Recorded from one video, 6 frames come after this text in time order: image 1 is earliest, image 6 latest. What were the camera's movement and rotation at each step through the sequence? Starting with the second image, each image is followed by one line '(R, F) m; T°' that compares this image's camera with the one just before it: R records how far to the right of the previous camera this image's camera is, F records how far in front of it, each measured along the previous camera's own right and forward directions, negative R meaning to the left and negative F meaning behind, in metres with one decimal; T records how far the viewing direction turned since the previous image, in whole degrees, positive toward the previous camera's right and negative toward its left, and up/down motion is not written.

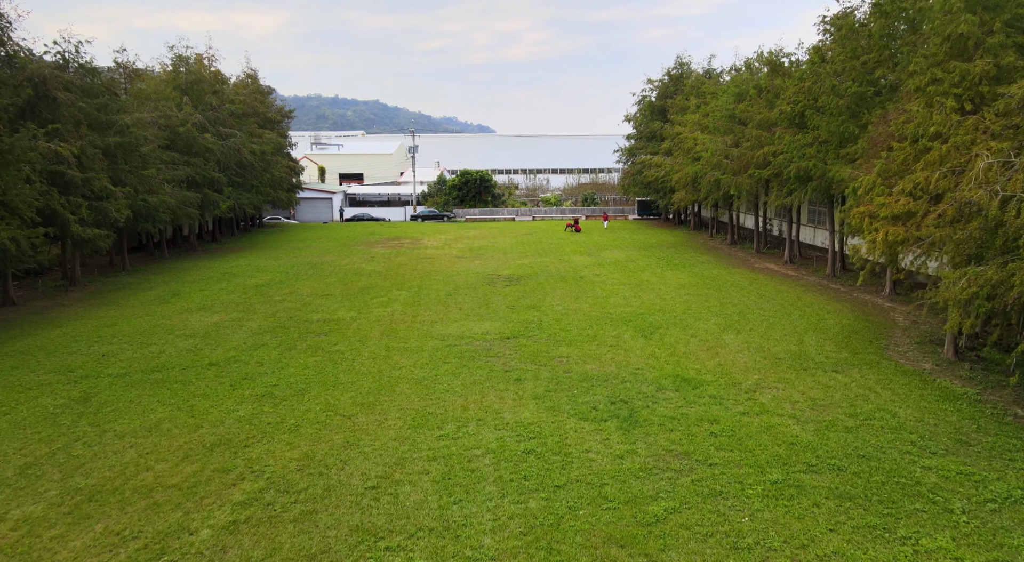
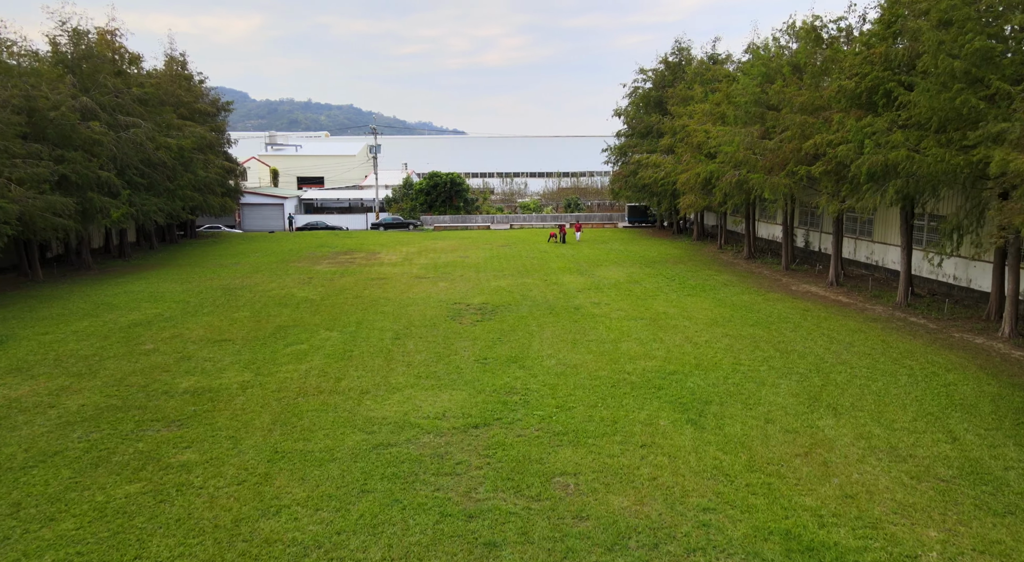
(+0.1, +5.1) m; +2°
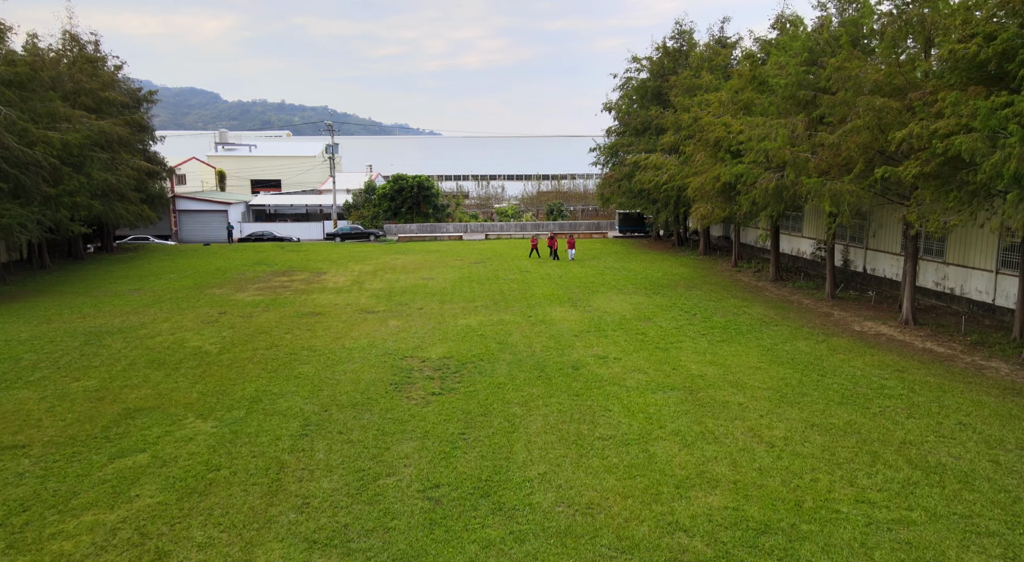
(+0.1, +4.8) m; +2°
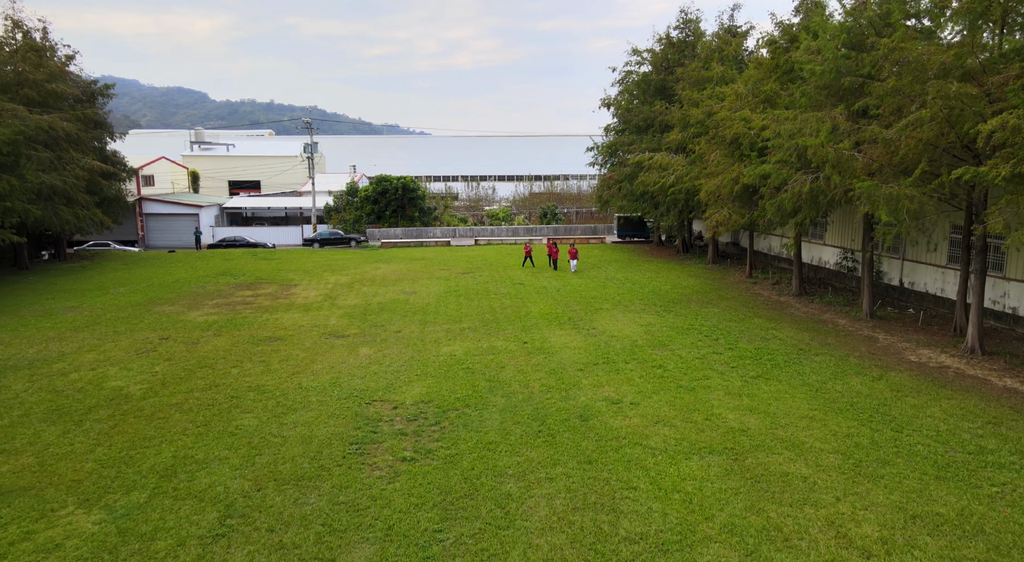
(0.0, +2.3) m; +1°
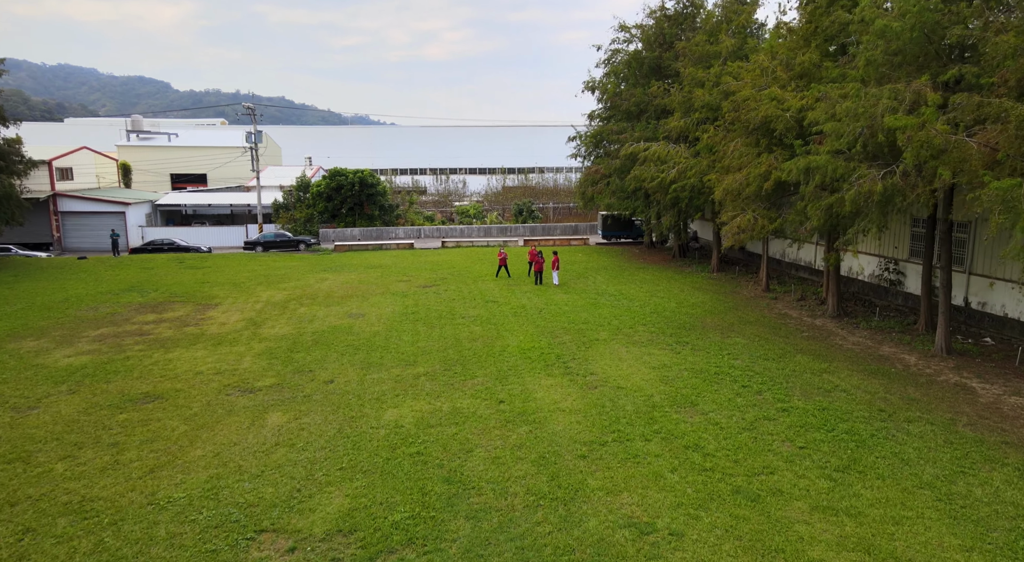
(+0.1, +3.8) m; +2°
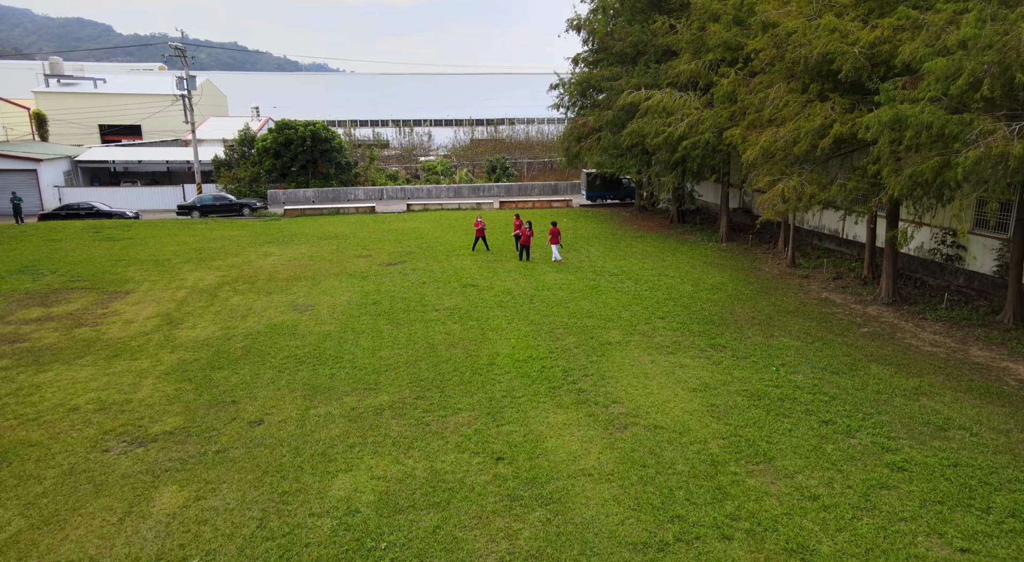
(-0.4, +3.1) m; +3°
